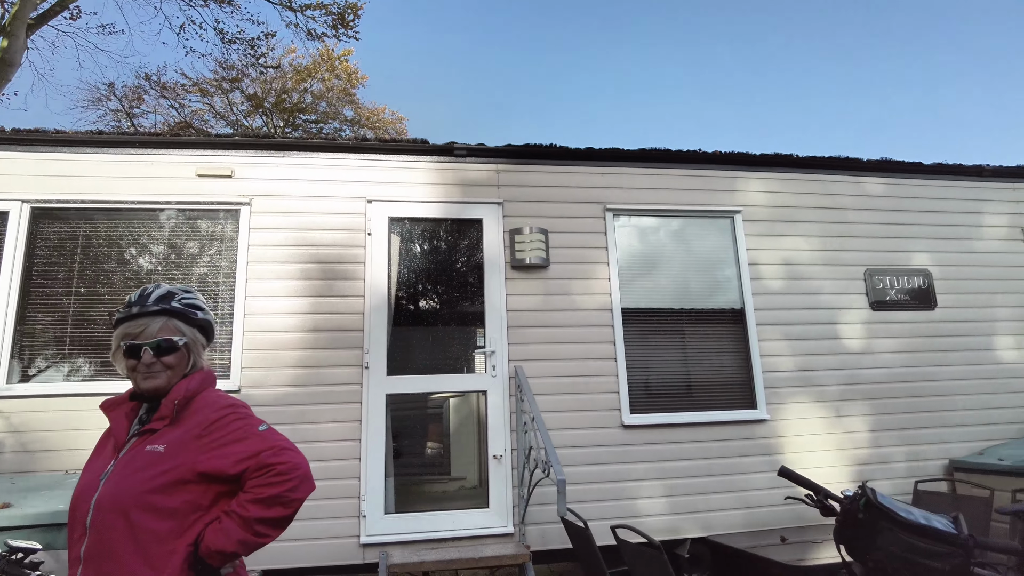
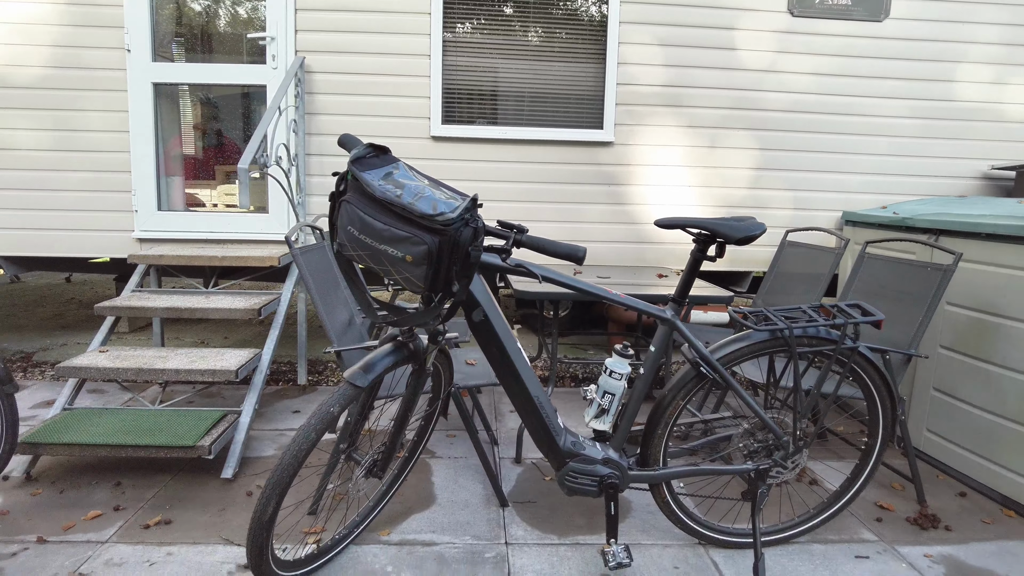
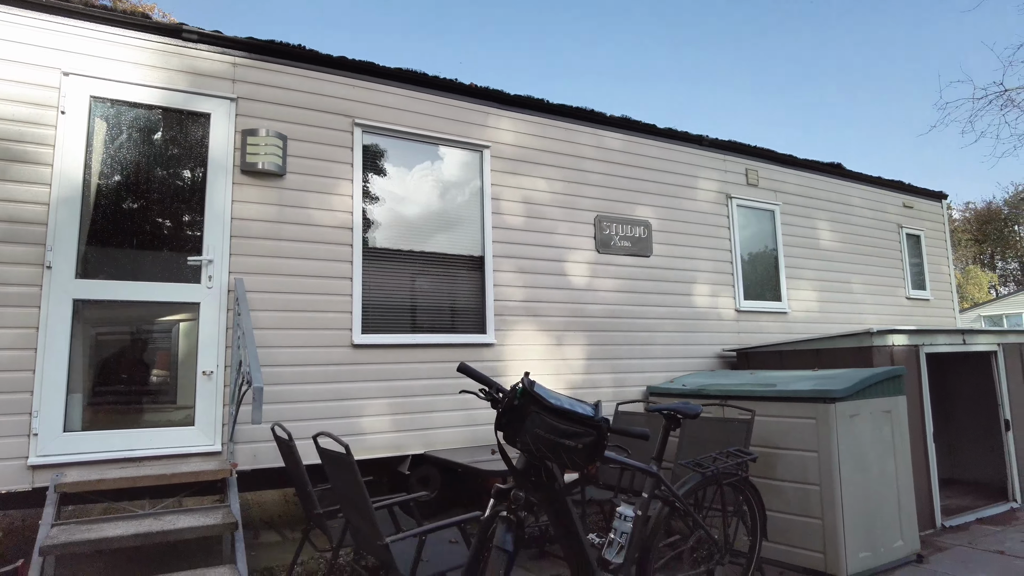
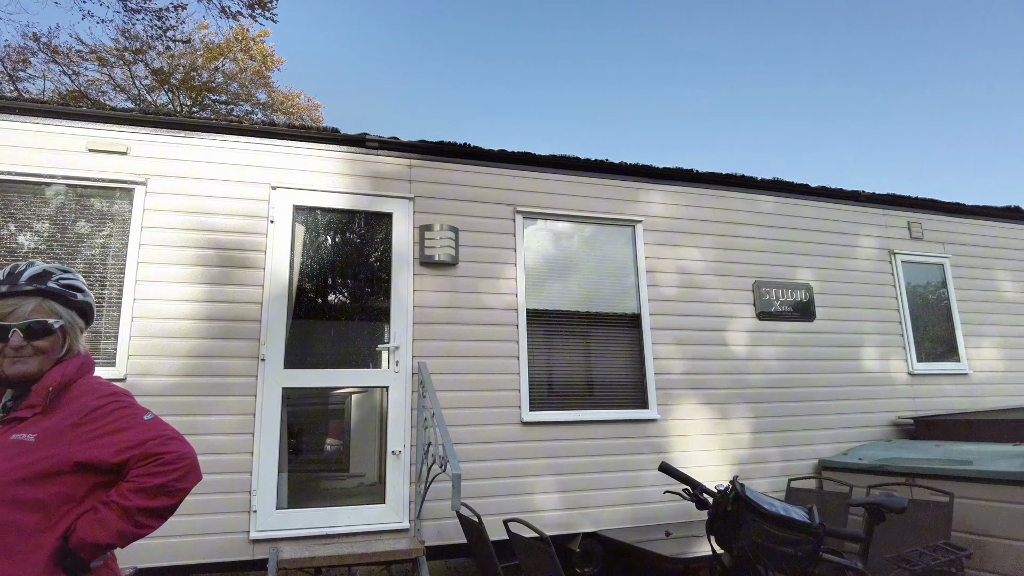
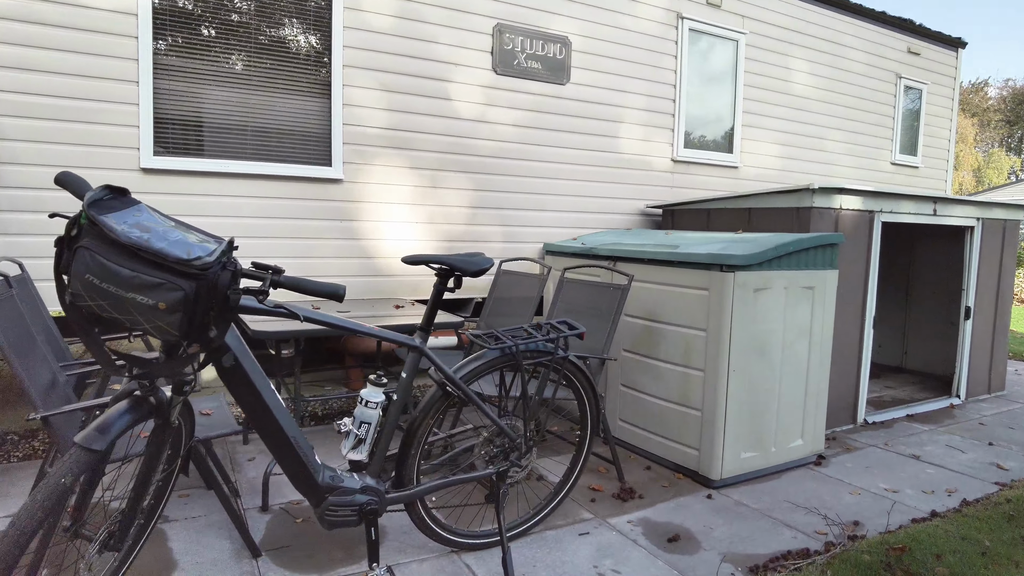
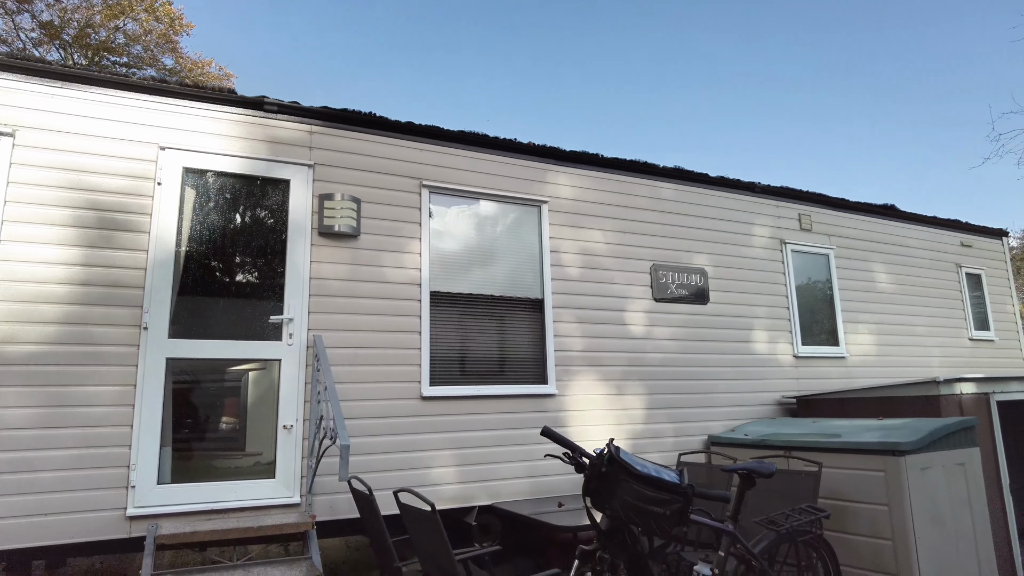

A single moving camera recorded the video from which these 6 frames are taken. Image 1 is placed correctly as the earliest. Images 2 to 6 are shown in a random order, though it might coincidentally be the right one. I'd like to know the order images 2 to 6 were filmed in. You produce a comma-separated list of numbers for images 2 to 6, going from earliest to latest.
4, 6, 3, 5, 2
